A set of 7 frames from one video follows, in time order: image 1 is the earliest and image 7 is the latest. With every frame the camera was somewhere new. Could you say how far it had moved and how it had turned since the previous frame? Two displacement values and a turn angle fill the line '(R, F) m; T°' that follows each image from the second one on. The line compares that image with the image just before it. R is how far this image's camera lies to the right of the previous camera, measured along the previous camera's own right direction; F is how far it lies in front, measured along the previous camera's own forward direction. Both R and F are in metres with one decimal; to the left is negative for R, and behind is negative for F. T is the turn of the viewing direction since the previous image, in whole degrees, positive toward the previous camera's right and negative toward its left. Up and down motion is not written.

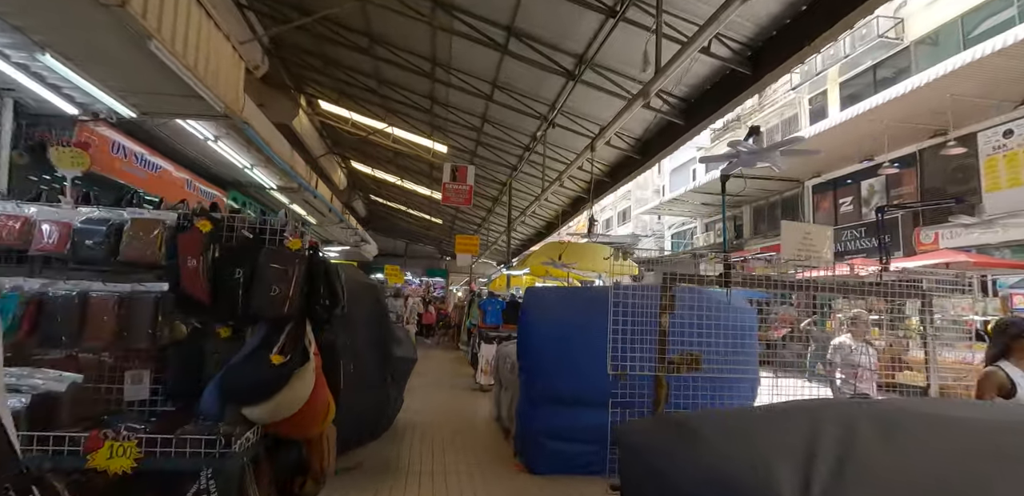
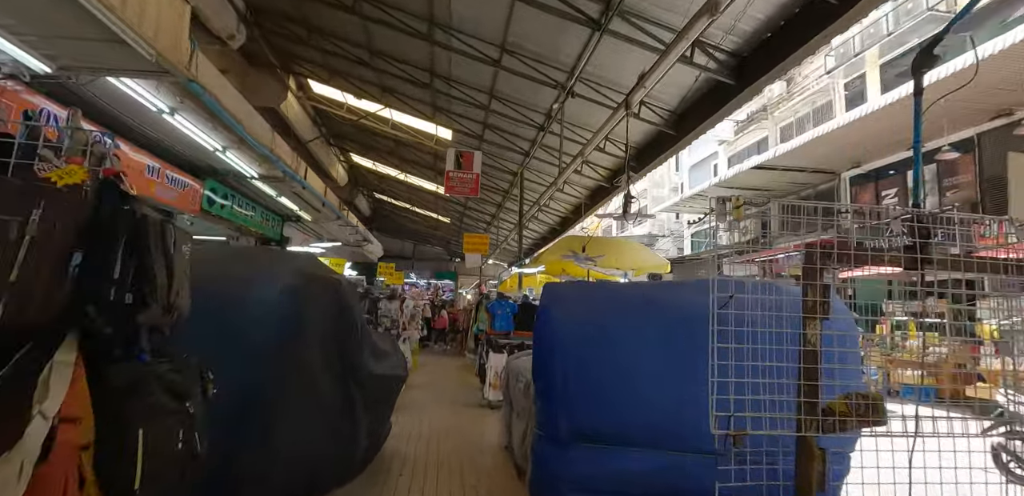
(0.0, +0.9) m; -2°
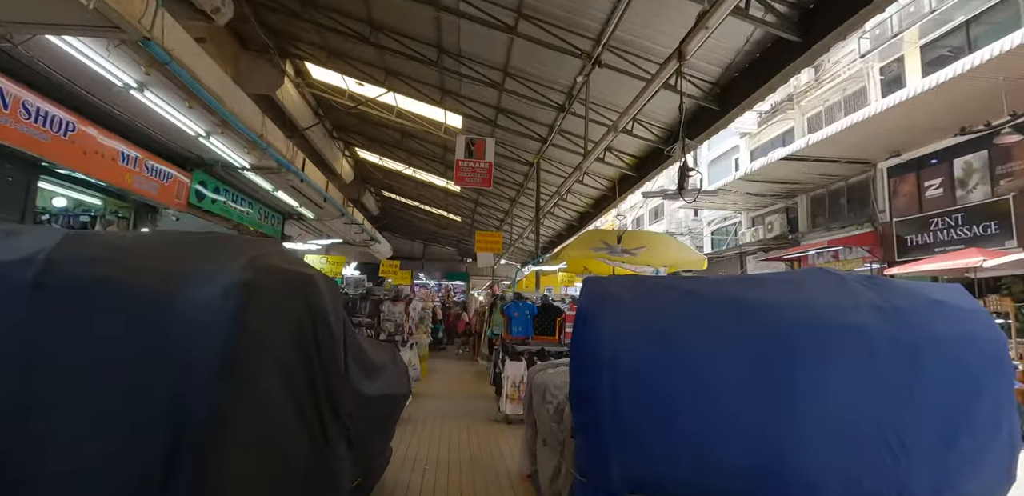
(-0.1, +0.6) m; -2°
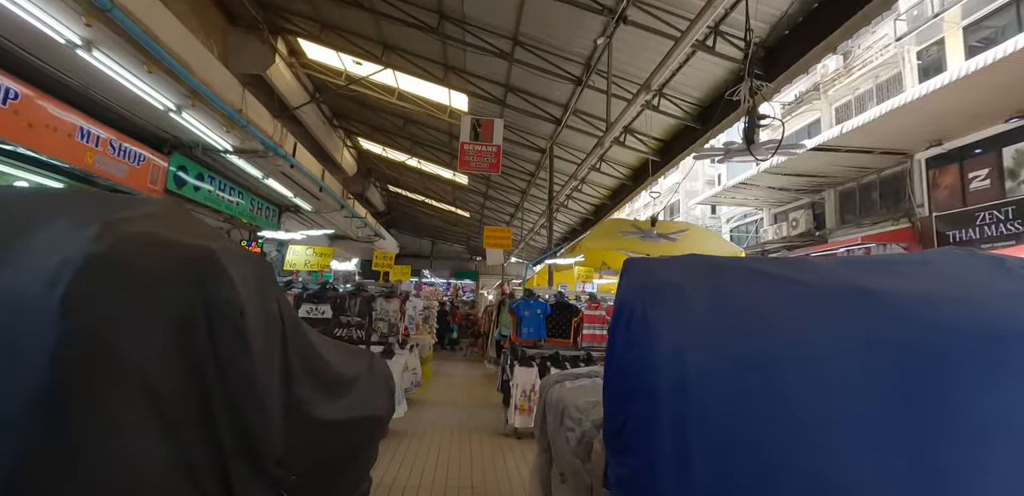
(0.0, +0.6) m; -1°
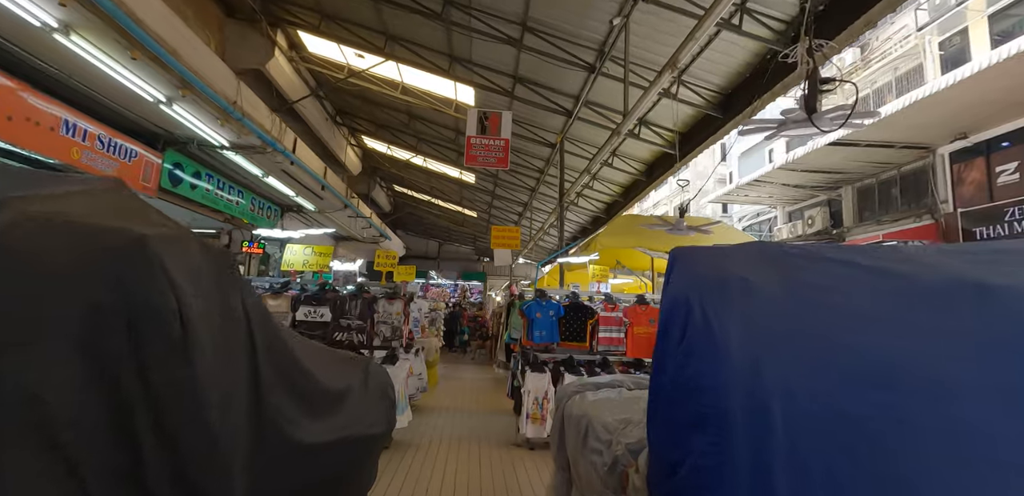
(0.0, +0.3) m; -1°
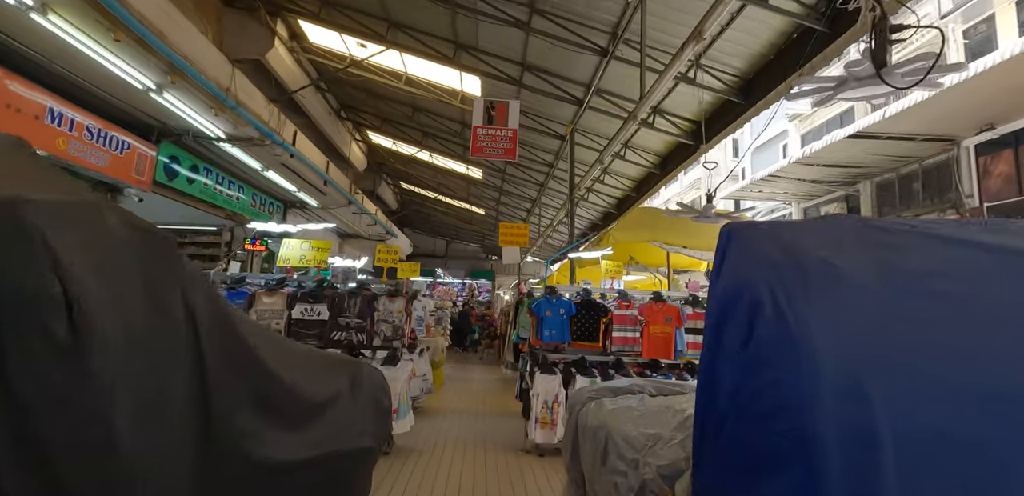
(0.0, +0.2) m; -1°
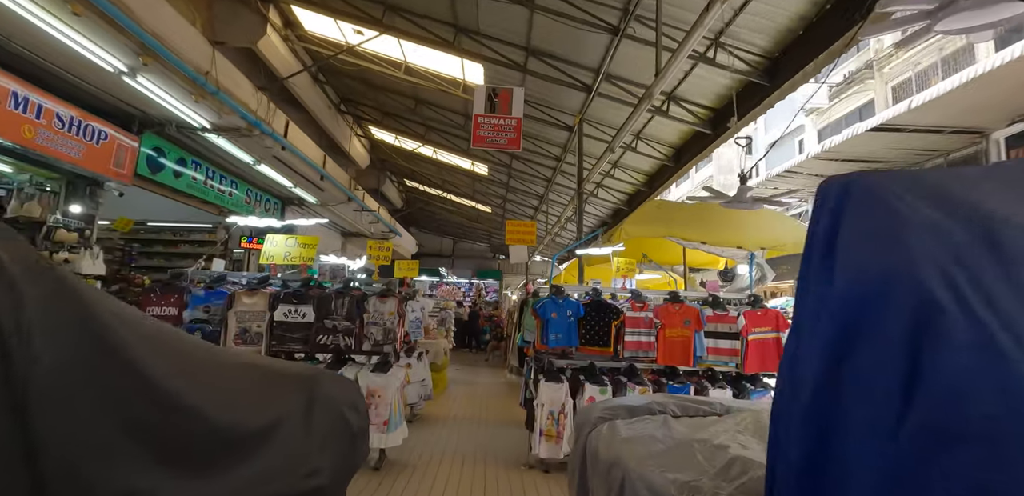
(+0.1, +0.3) m; -1°
